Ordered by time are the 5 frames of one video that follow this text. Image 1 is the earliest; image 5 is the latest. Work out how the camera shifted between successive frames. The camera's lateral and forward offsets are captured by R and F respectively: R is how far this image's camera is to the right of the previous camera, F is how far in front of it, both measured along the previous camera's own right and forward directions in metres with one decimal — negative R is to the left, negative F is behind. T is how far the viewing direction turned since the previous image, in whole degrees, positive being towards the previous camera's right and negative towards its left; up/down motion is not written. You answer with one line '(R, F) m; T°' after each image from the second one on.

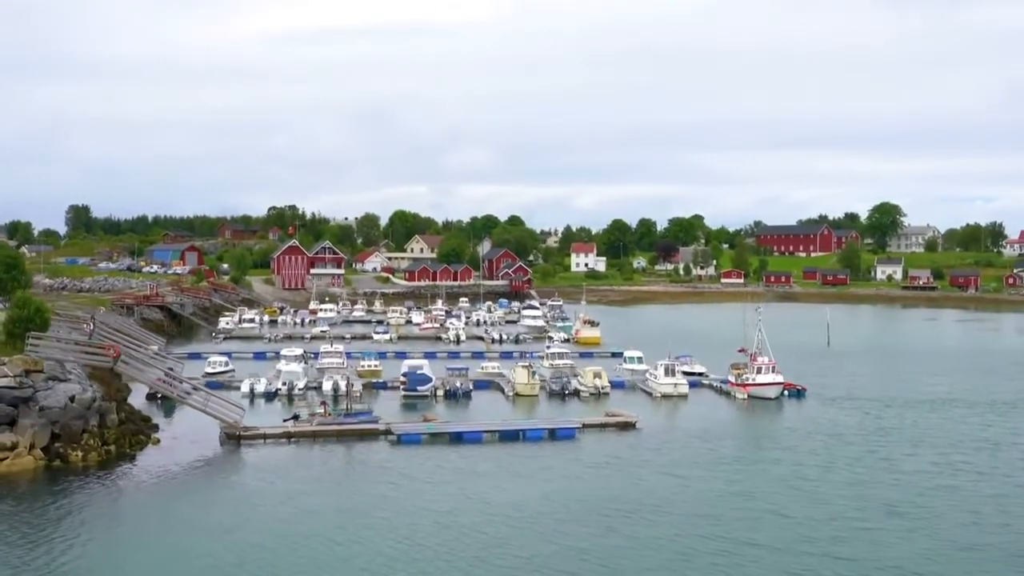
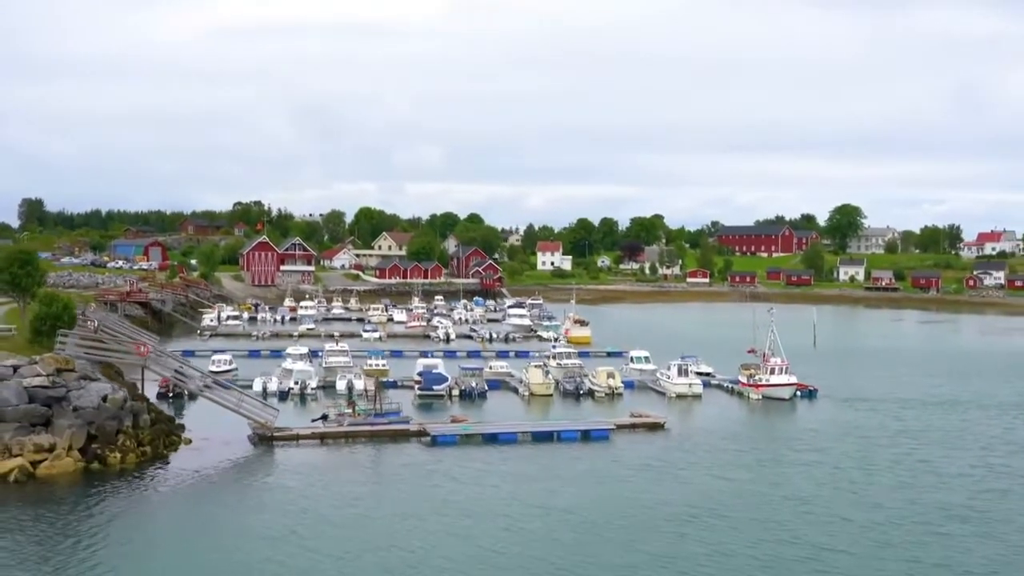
(-2.0, +0.3) m; +2°
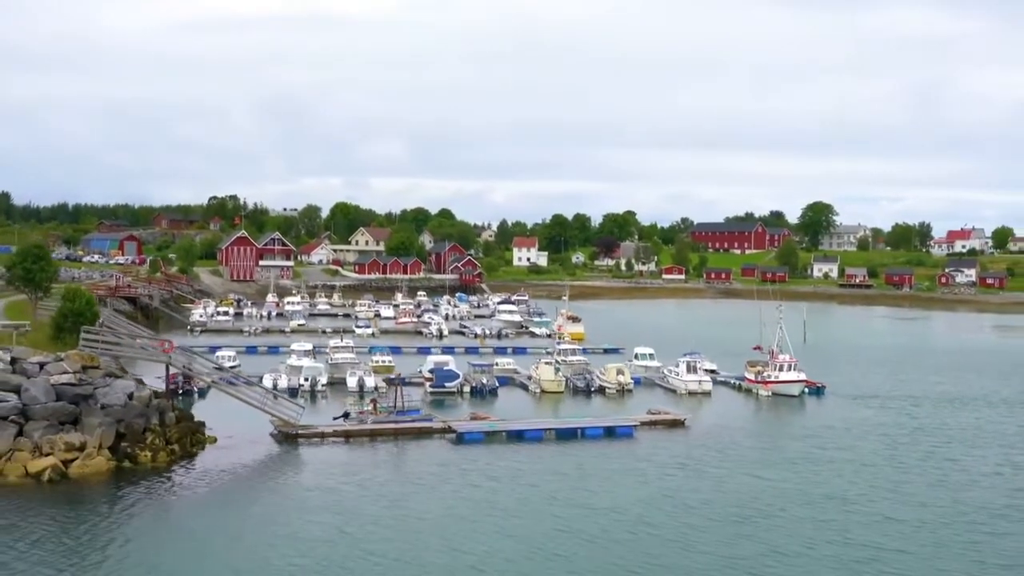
(-1.4, +0.2) m; +2°
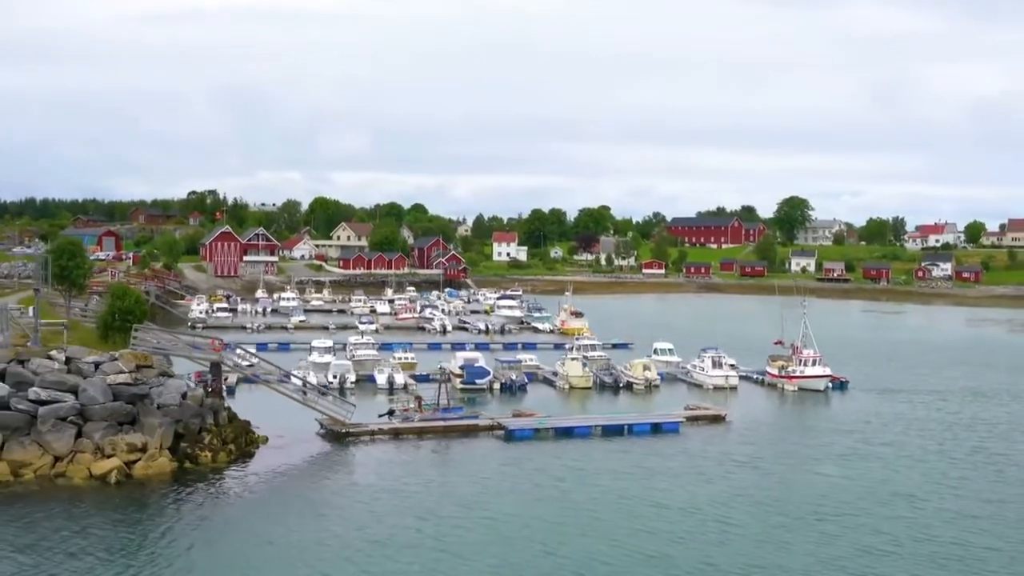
(-2.0, +0.2) m; +2°
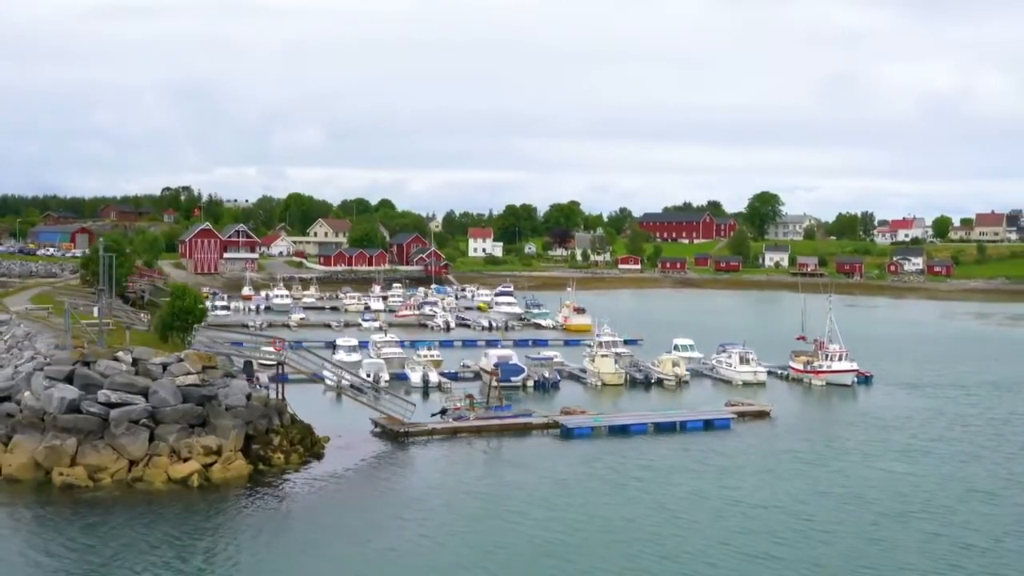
(-2.3, +0.2) m; +2°
